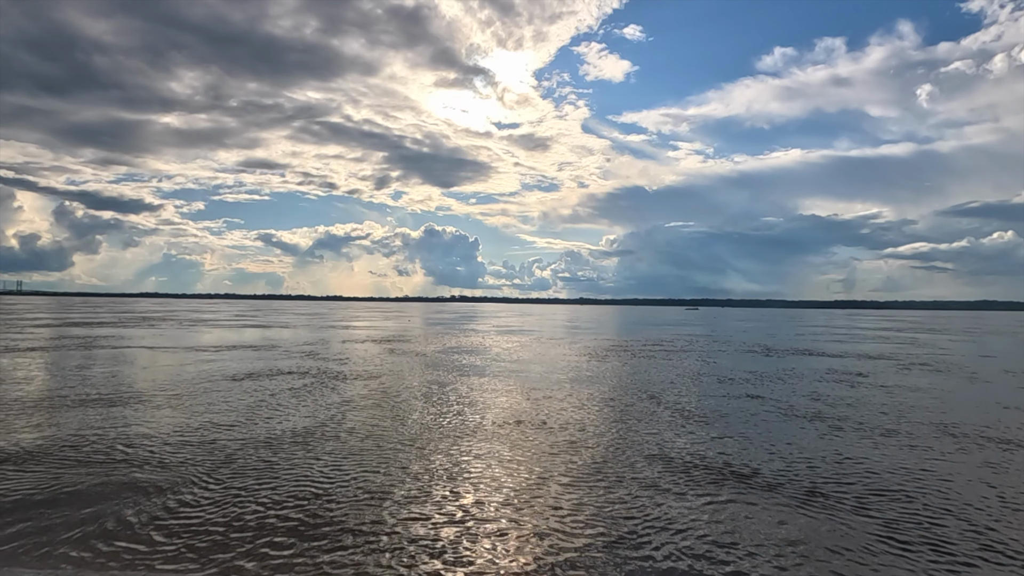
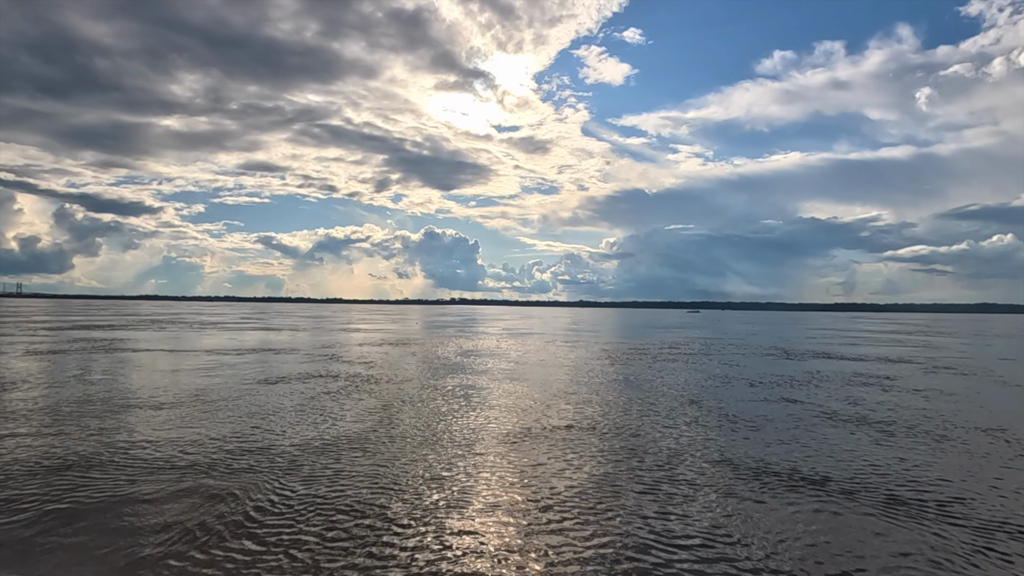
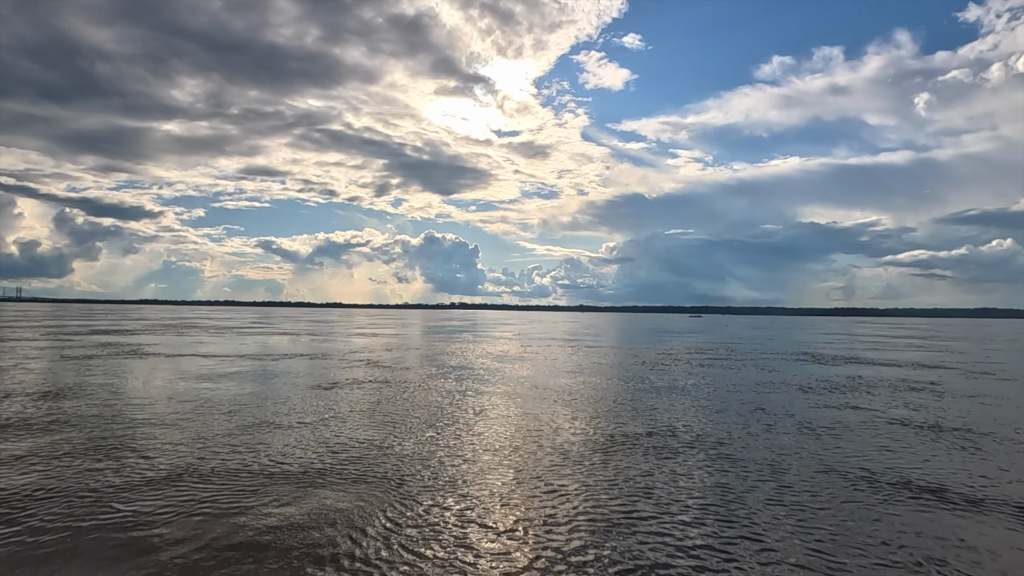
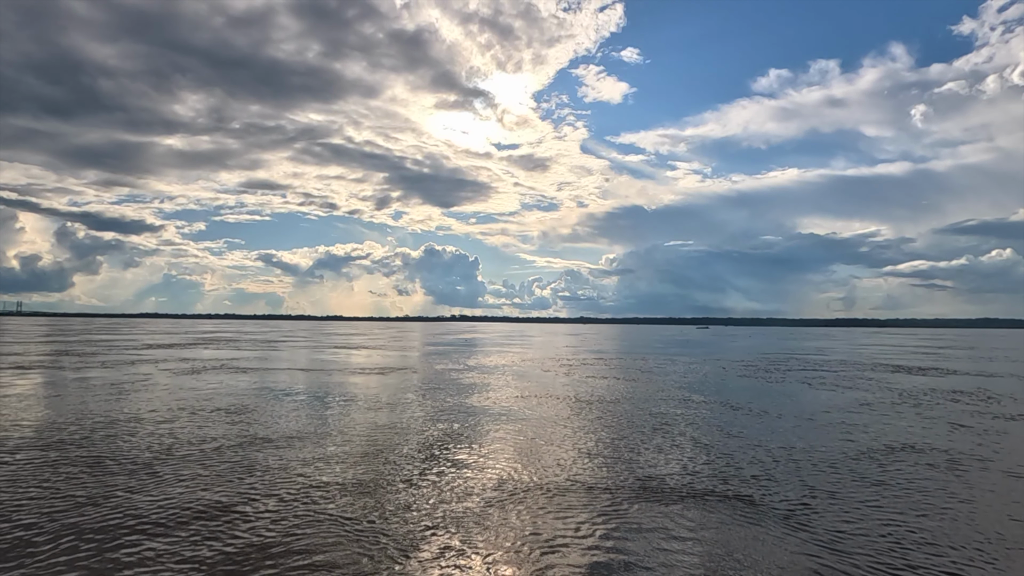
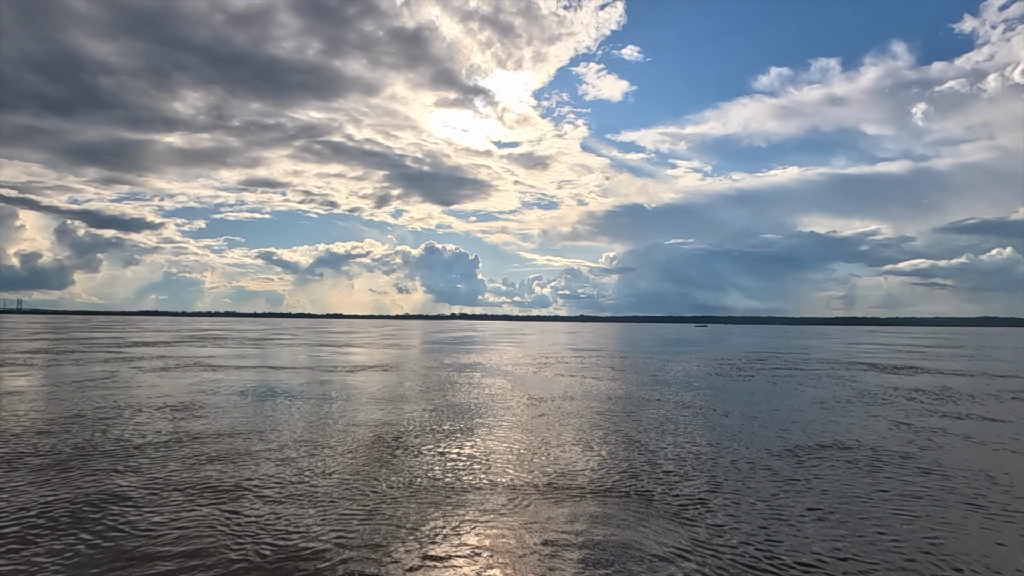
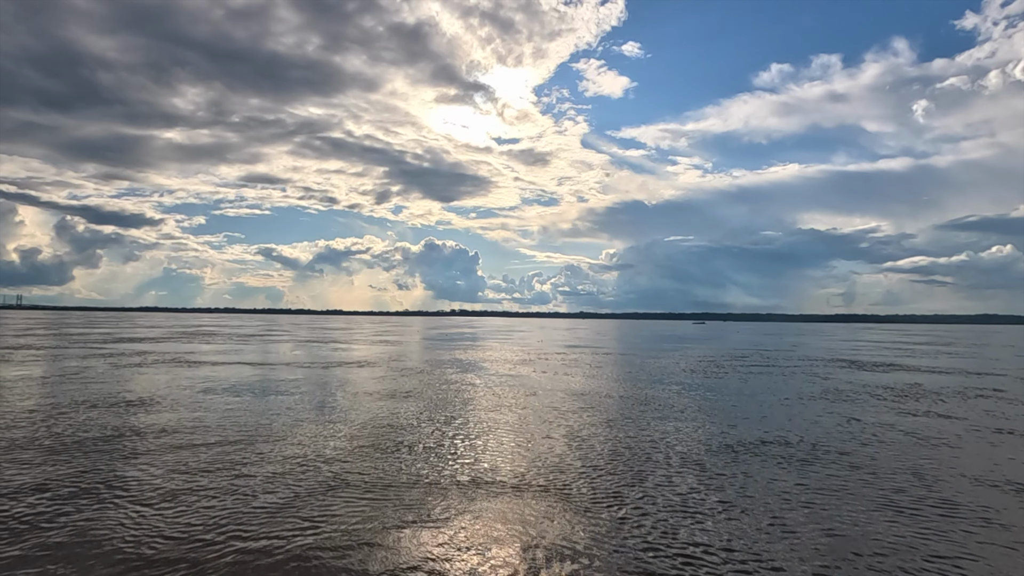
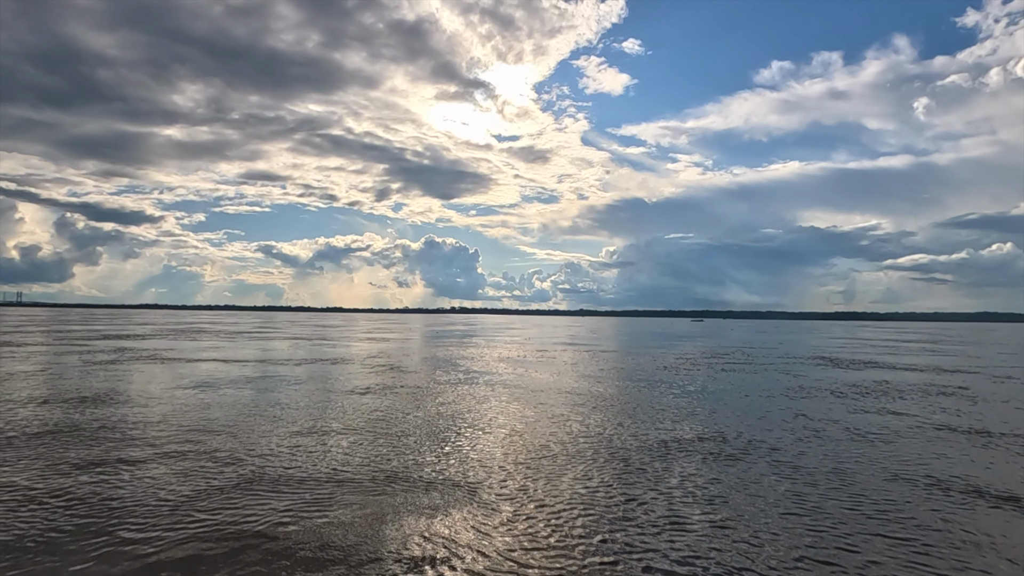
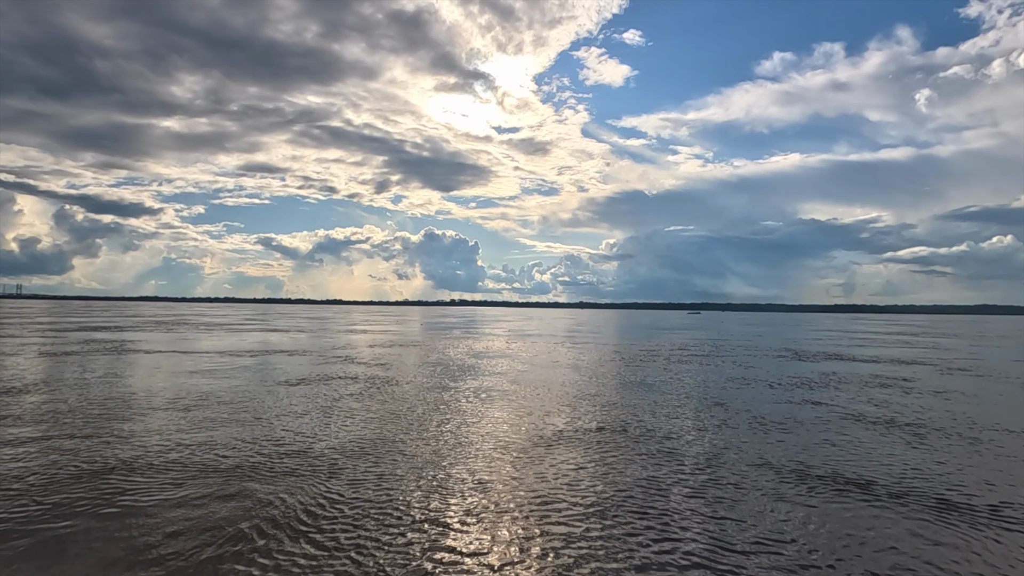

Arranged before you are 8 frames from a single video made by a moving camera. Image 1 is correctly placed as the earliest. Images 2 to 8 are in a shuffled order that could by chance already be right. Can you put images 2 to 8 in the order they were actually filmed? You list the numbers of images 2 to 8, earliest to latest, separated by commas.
2, 8, 3, 7, 6, 5, 4
